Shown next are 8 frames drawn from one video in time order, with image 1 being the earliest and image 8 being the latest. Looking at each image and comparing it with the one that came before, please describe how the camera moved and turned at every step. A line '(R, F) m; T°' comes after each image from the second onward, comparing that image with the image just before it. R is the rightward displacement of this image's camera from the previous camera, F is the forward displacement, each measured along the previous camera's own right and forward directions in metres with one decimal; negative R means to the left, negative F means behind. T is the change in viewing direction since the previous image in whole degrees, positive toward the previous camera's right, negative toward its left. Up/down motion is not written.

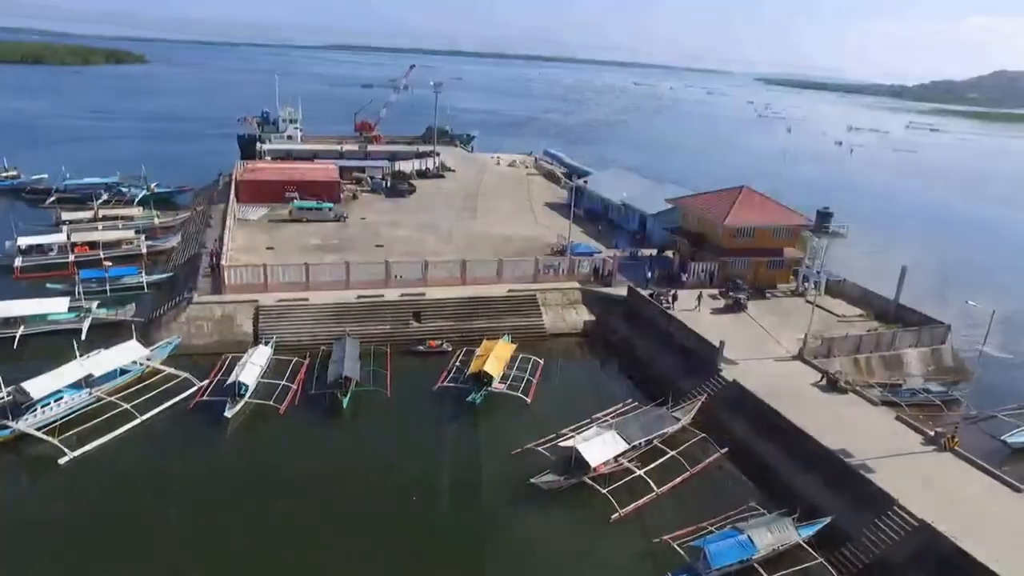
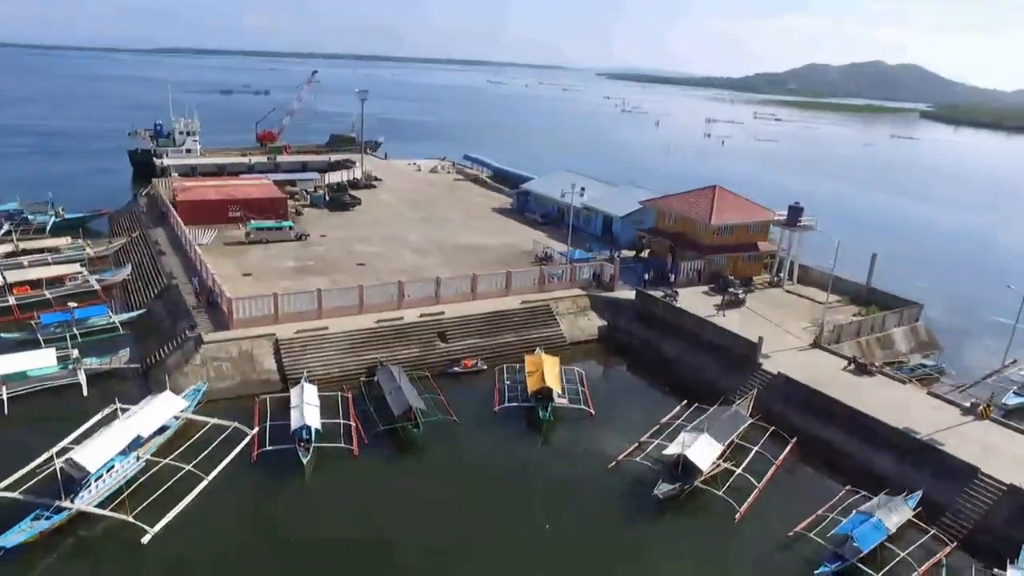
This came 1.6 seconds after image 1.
(-6.2, +0.9) m; +11°
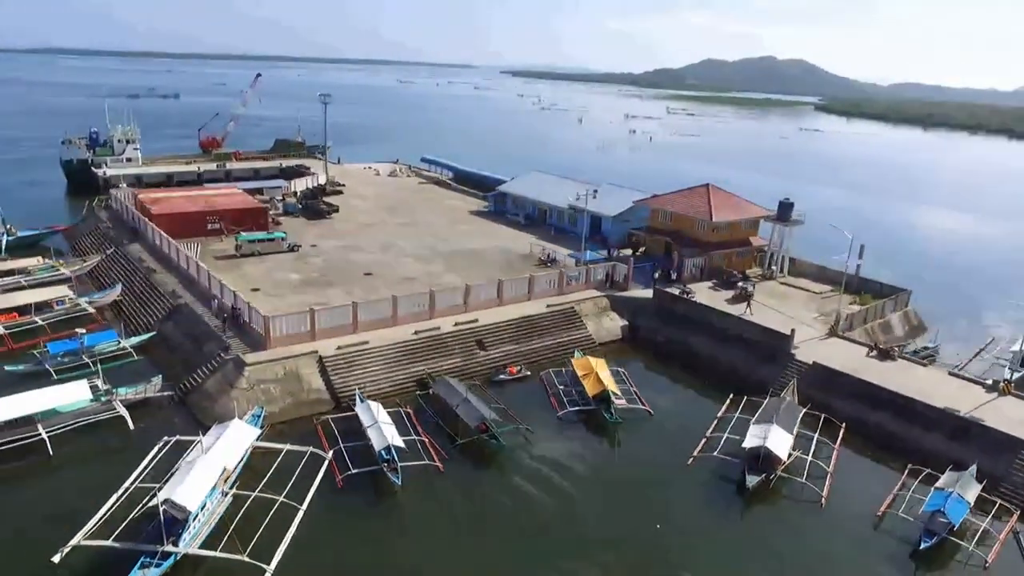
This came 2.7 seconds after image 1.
(-4.7, +0.3) m; +7°
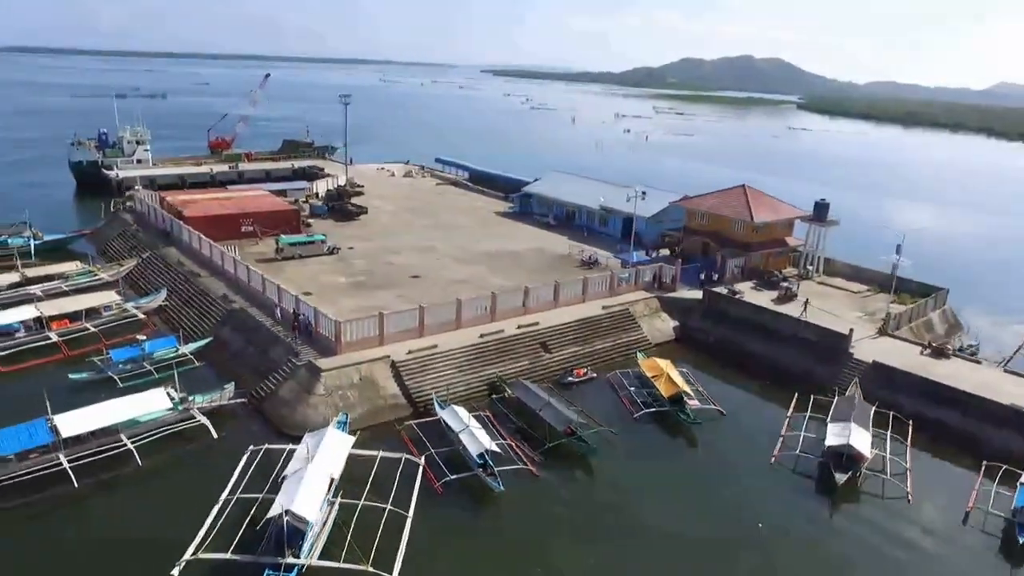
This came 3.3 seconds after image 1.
(-3.1, 0.0) m; +2°
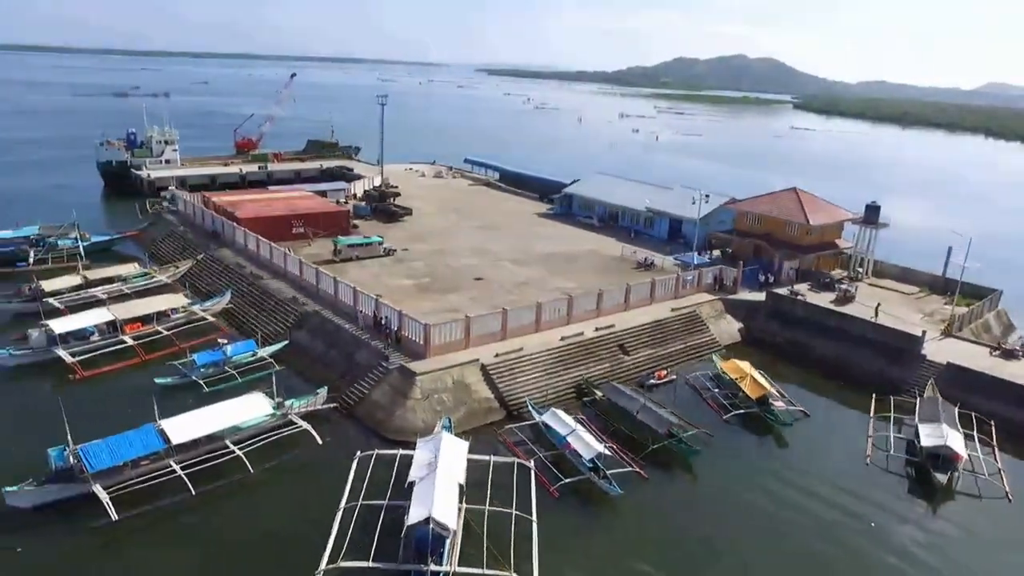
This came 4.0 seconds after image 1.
(-3.2, 0.0) m; +1°
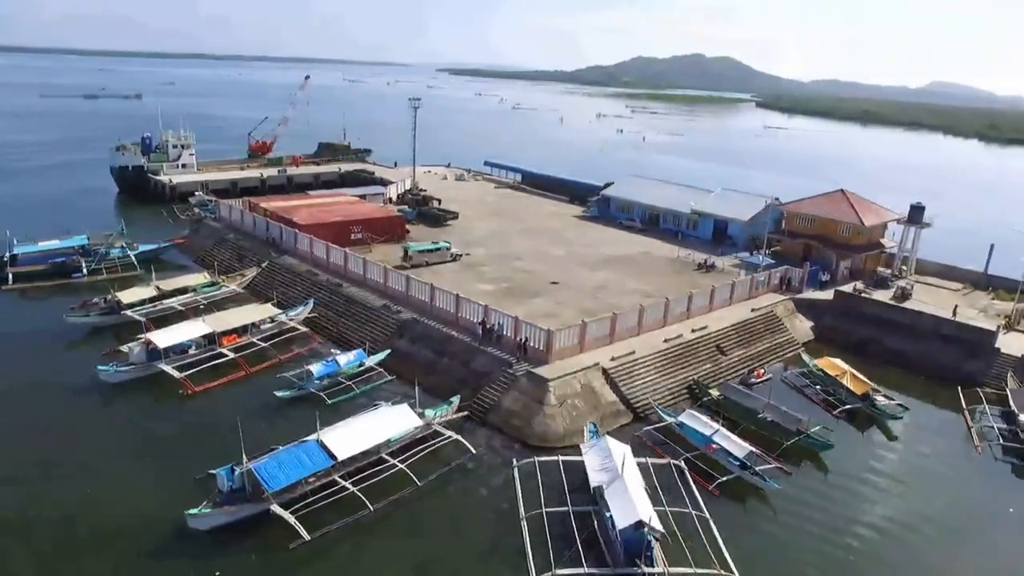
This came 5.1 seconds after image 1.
(-5.3, -0.1) m; +4°
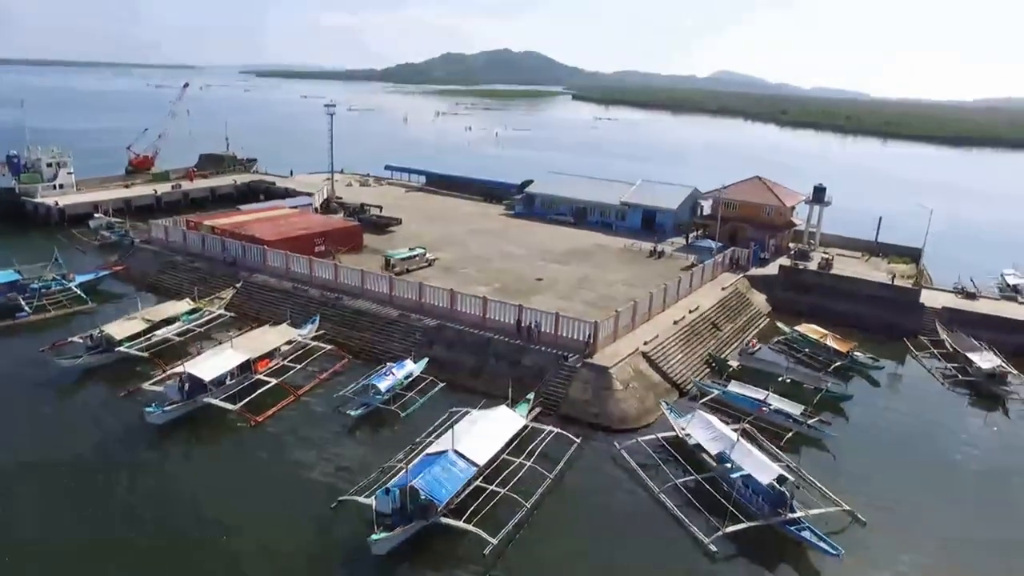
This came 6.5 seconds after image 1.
(-7.8, -0.2) m; +14°
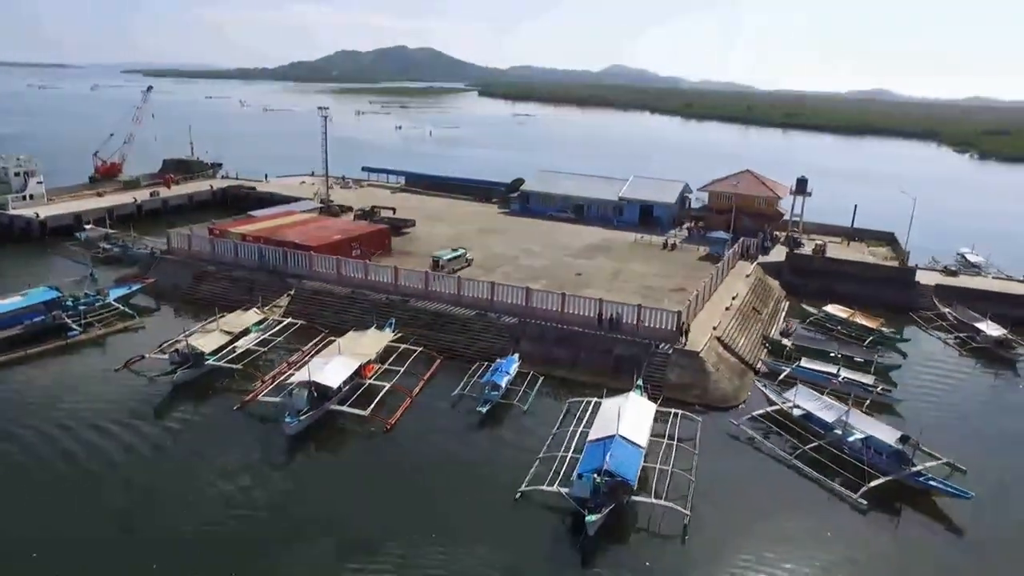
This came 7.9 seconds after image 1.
(-7.1, -0.7) m; +8°
